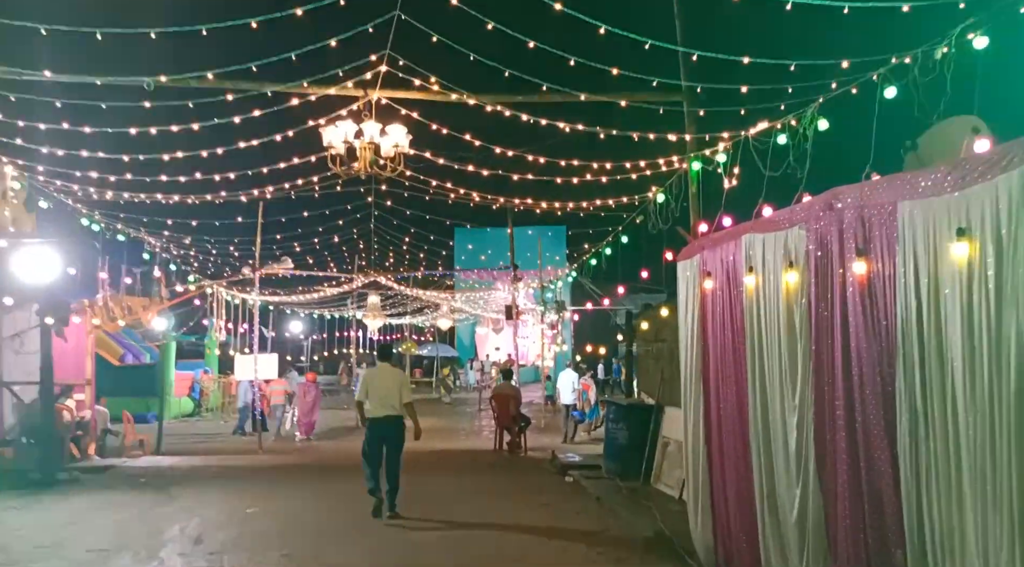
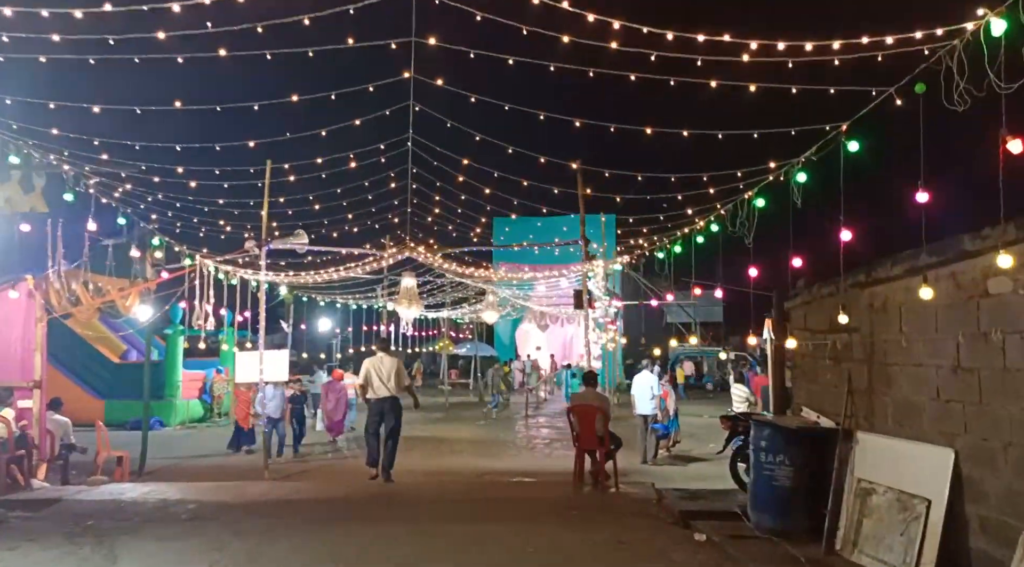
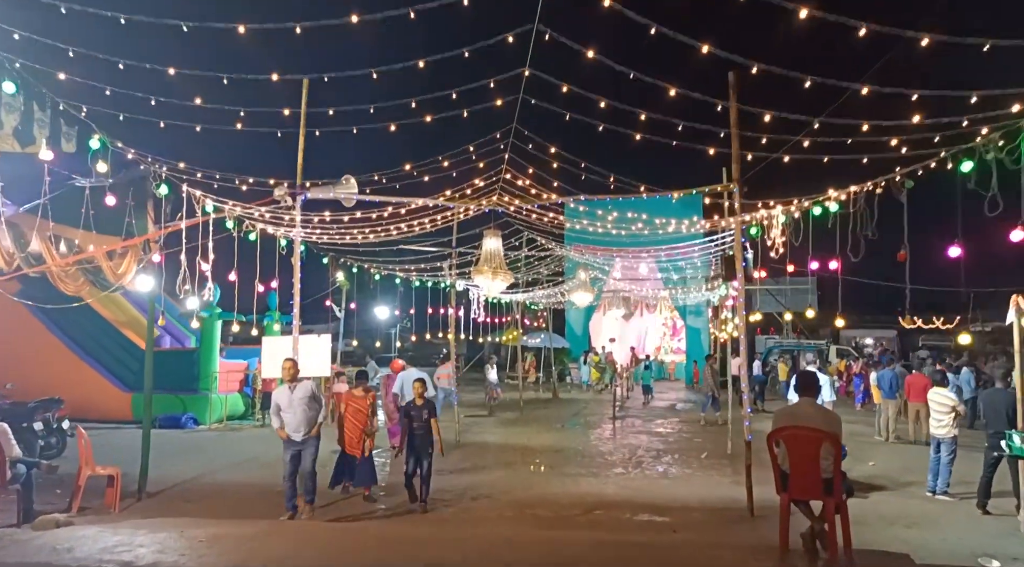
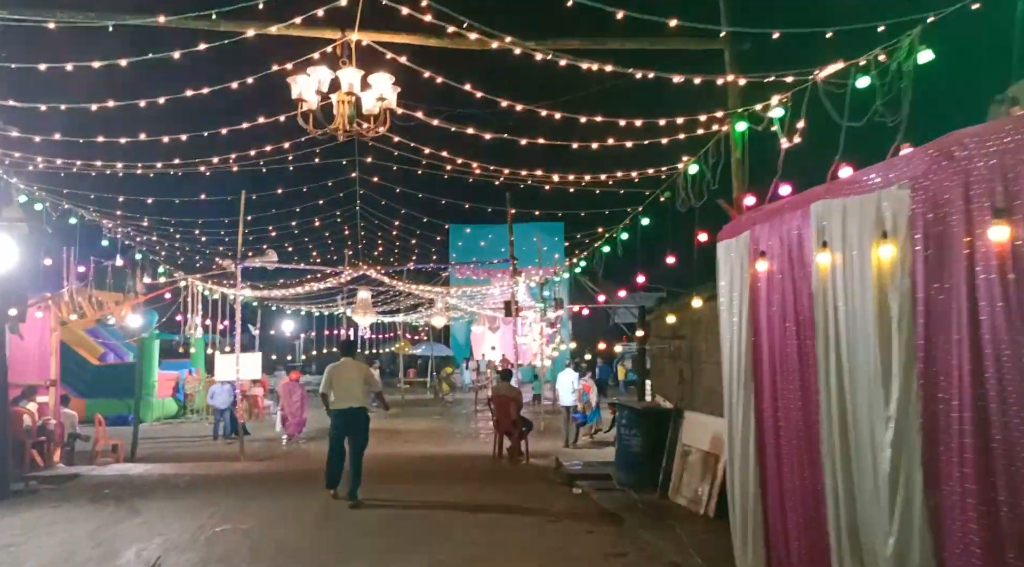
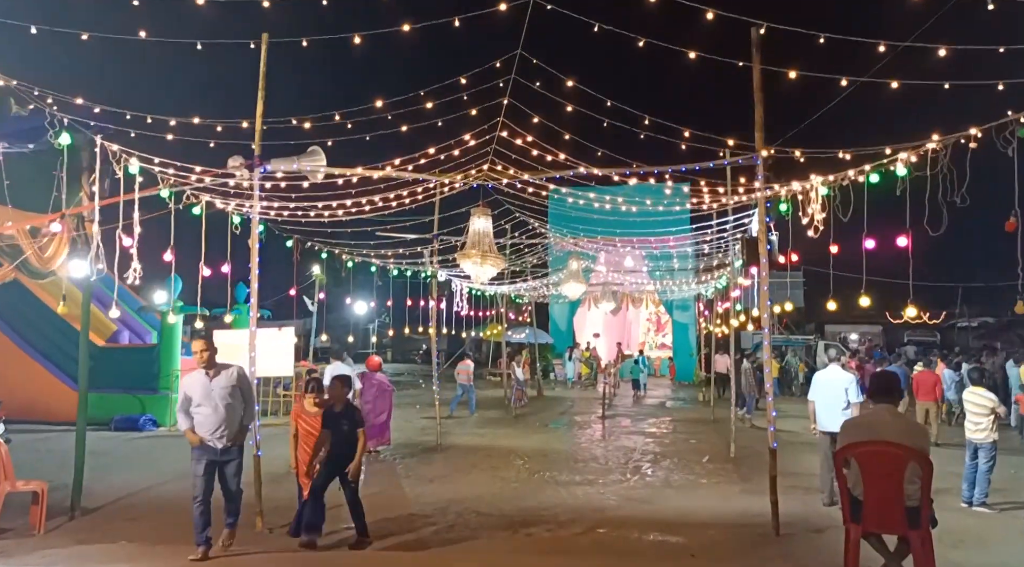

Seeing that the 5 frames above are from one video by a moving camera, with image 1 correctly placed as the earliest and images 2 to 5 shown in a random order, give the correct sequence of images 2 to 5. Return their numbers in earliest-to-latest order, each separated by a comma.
4, 2, 3, 5
